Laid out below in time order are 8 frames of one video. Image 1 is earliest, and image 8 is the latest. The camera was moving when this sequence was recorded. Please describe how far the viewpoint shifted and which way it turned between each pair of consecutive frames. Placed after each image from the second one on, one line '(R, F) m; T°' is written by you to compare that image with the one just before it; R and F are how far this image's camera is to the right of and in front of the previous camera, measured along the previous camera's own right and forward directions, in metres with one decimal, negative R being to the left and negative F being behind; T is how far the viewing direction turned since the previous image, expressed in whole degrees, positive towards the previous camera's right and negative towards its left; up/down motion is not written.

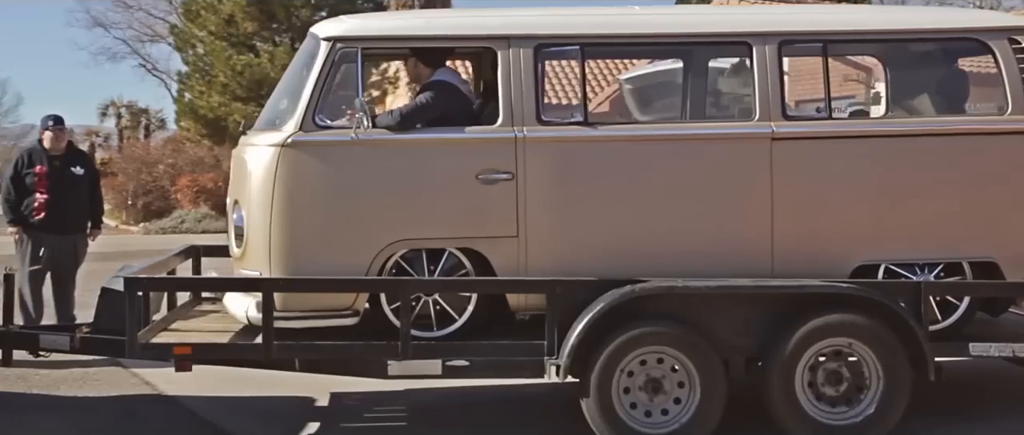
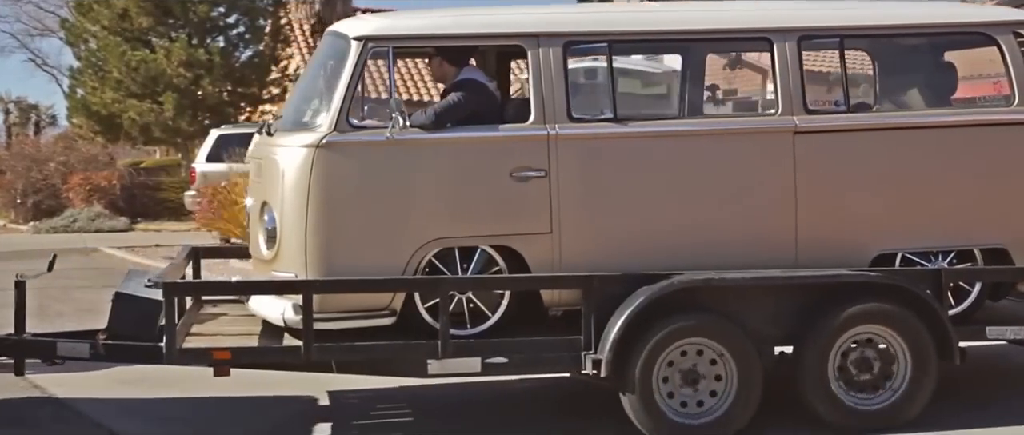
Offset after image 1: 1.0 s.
(-0.7, 0.0) m; +5°
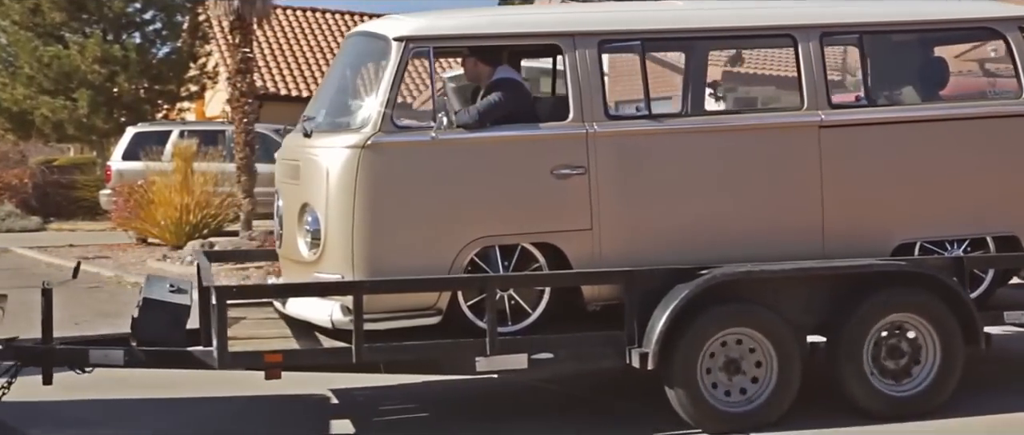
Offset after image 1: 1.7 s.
(-0.6, 0.0) m; +4°
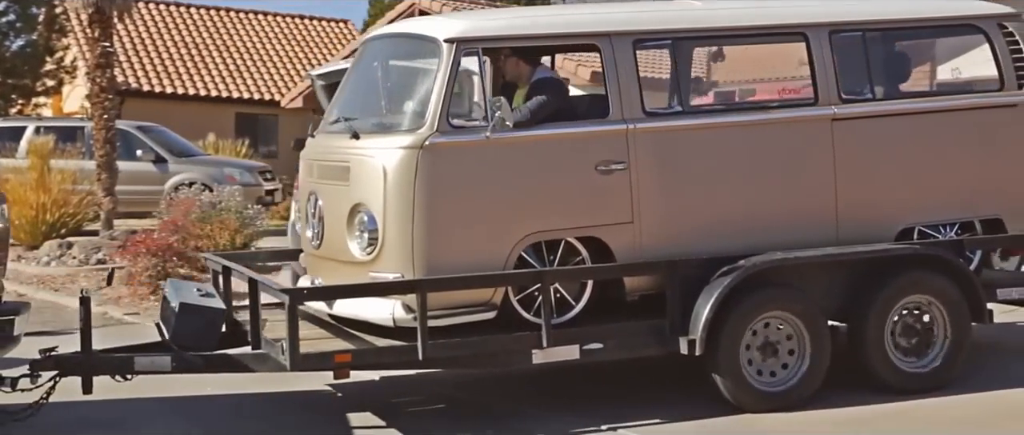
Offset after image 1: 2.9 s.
(-1.0, -0.1) m; +6°
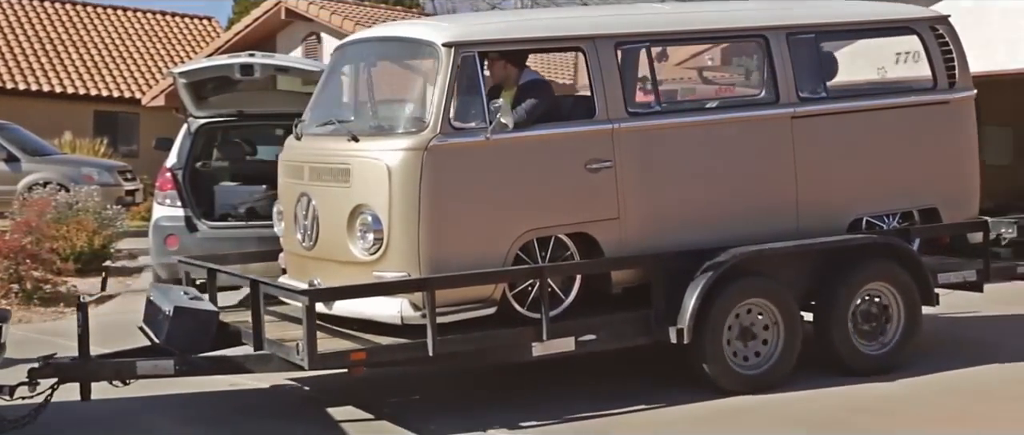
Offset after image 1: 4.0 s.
(-0.7, -0.2) m; +7°
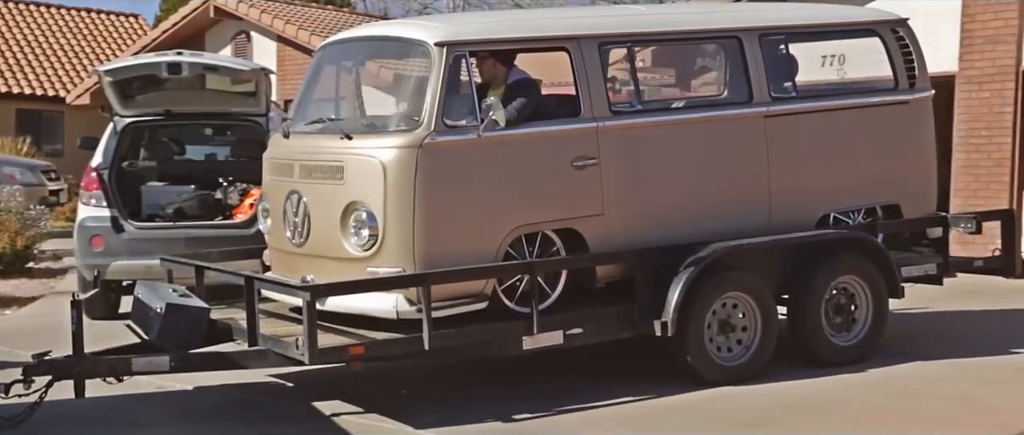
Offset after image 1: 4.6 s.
(-0.3, -0.1) m; +3°
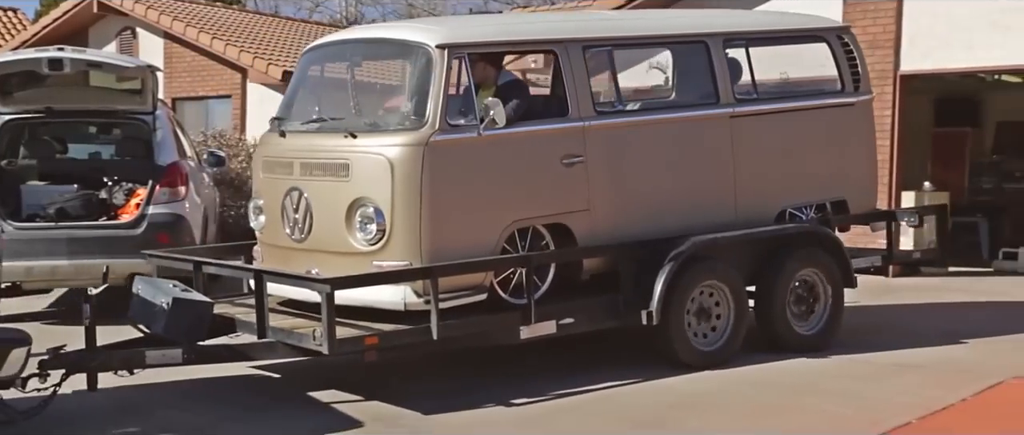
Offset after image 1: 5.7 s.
(-0.6, -0.3) m; +5°
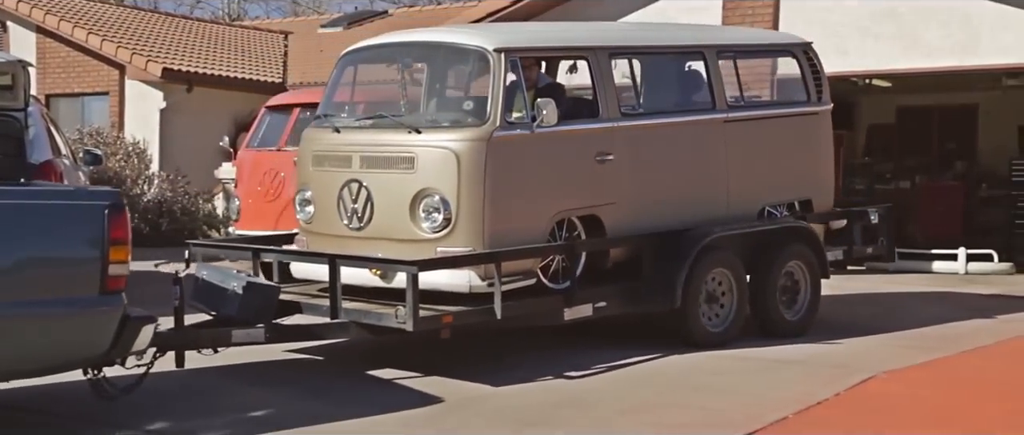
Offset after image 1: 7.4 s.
(-1.1, -0.6) m; +6°
